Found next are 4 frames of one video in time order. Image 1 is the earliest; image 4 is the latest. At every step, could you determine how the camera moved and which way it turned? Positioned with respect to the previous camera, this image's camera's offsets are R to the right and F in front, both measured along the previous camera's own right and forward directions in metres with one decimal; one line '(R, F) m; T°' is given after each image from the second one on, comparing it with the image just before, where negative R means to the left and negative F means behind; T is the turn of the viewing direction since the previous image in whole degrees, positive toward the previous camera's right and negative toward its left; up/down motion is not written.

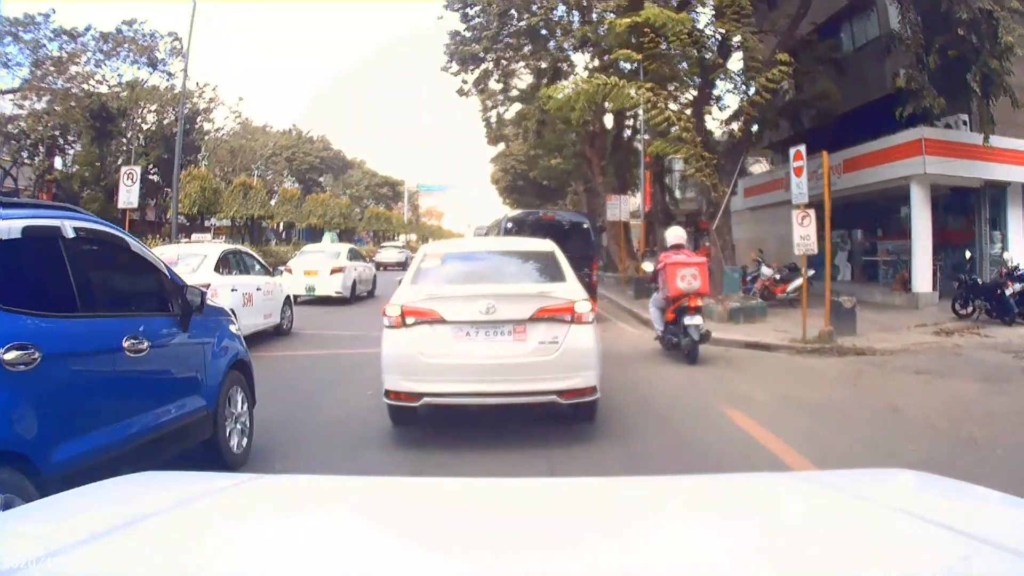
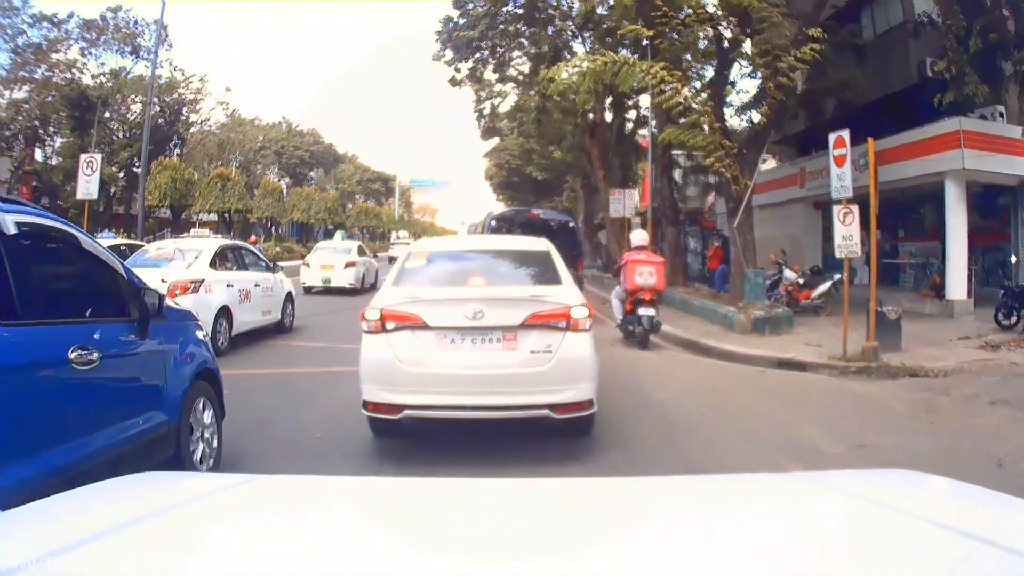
(0.0, +1.1) m; 0°
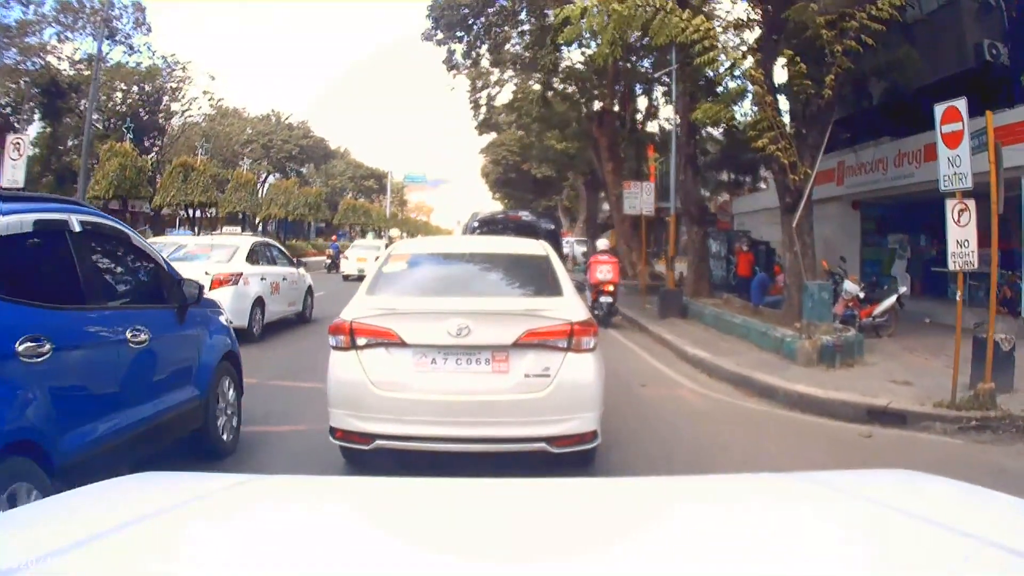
(0.0, +1.7) m; 0°
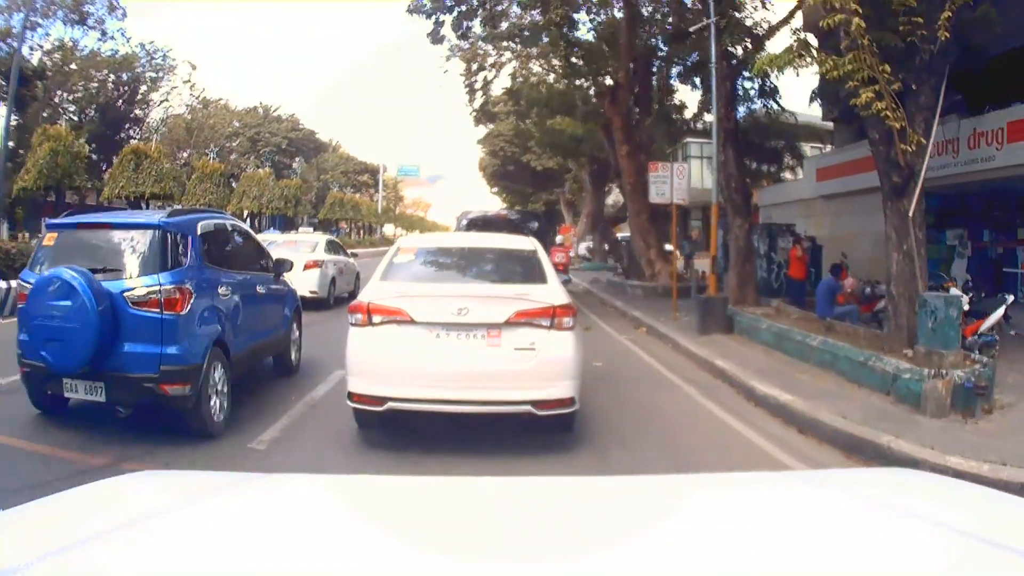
(0.0, +1.8) m; 0°
